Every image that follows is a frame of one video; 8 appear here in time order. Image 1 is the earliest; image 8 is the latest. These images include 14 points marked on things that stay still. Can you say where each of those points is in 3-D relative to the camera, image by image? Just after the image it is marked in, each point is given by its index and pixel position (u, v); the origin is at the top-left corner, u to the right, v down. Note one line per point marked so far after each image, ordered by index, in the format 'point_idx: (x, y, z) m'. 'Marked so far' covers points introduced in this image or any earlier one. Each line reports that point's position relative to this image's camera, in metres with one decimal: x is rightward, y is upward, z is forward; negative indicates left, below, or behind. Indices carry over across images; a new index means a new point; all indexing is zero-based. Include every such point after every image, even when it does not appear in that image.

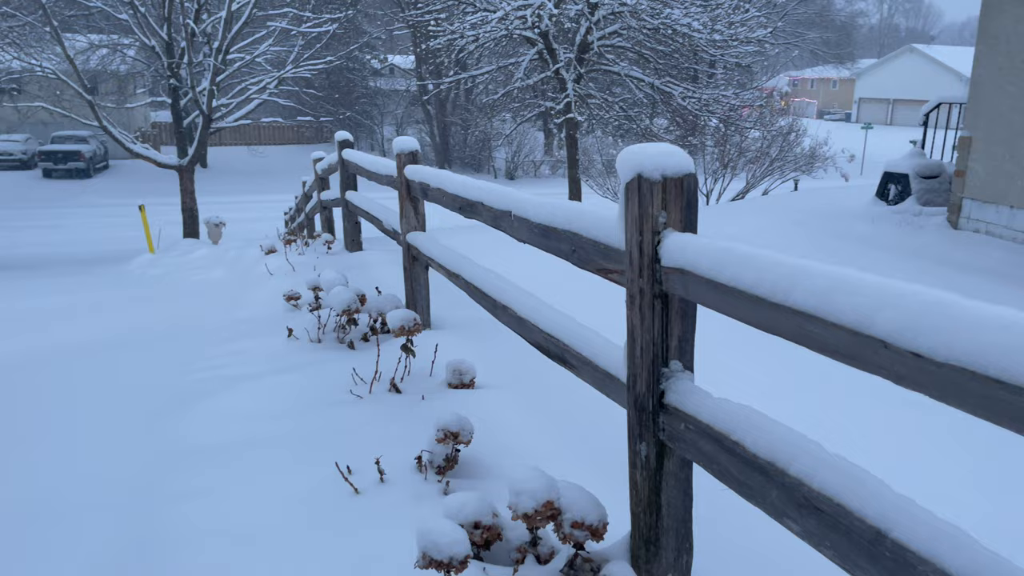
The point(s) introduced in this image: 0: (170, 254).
0: (-4.6, +0.5, +11.0) m
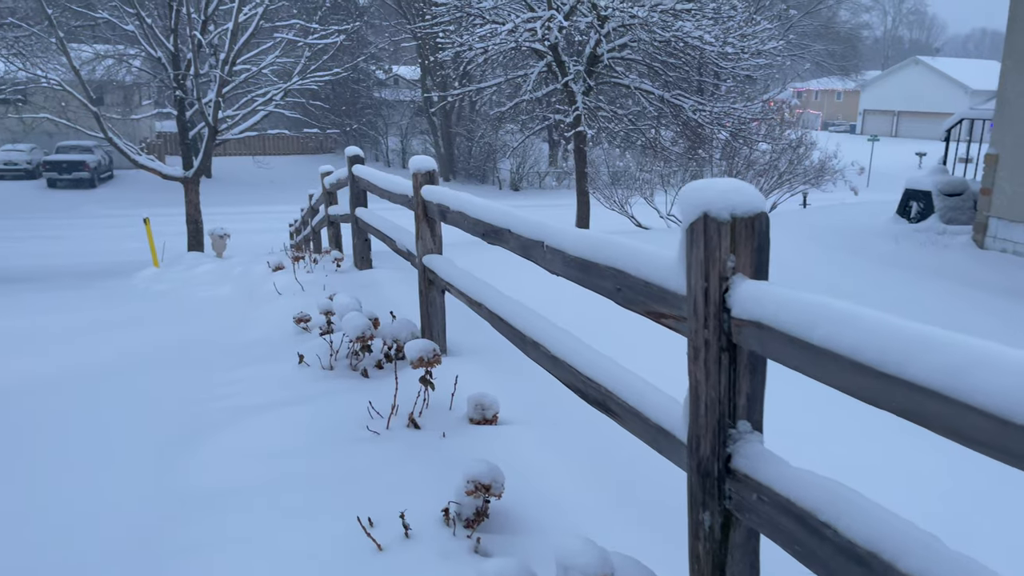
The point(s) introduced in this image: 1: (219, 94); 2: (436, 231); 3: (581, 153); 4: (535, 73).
0: (-4.5, +0.3, +10.8) m
1: (-5.3, +3.5, +14.6) m
2: (-0.4, +0.3, +4.1) m
3: (+1.2, +2.4, +14.0) m
4: (+0.4, +3.7, +13.8) m
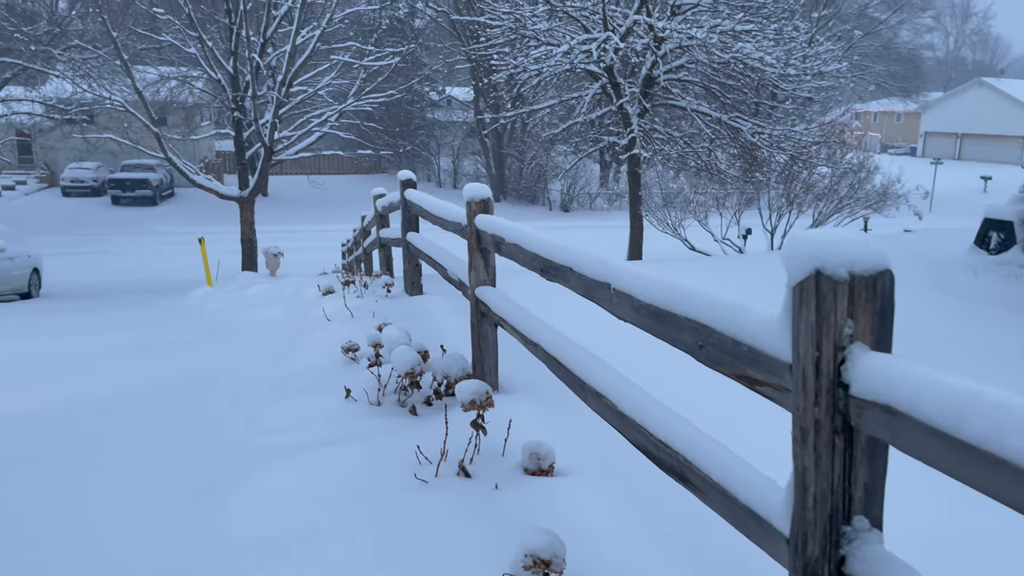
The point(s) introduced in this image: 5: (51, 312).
0: (-3.8, 0.0, +10.9) m
1: (-4.3, +3.2, +14.8) m
2: (-0.1, +0.1, +3.9) m
3: (+2.1, +2.0, +13.8) m
4: (+1.3, +3.3, +13.6) m
5: (-5.5, -0.3, +9.8) m
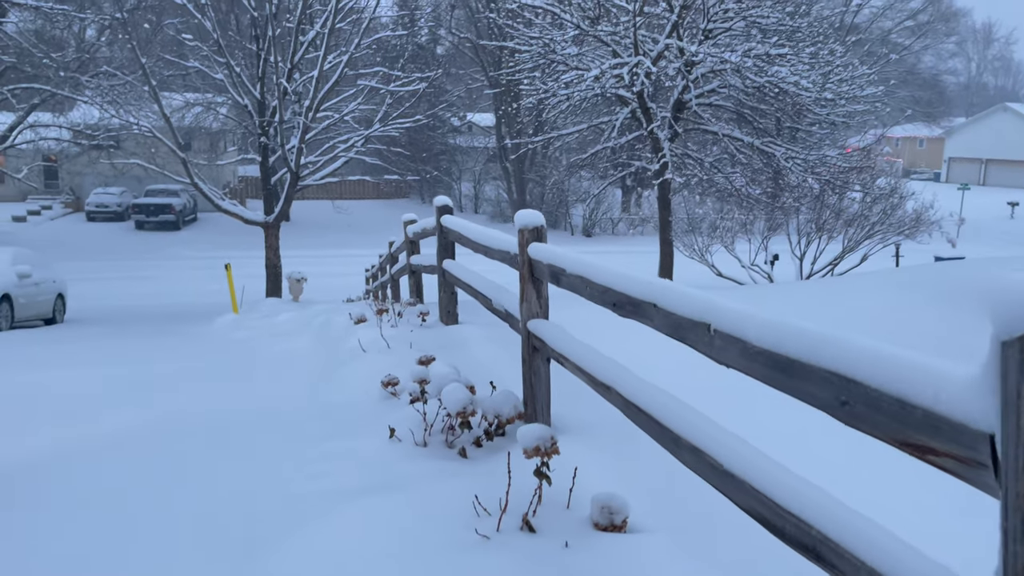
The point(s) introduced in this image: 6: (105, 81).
0: (-3.4, -0.3, +10.7) m
1: (-3.8, +2.7, +14.7) m
2: (+0.1, 0.0, +3.7) m
3: (+2.6, +1.5, +13.5) m
4: (+1.8, +2.8, +13.5) m
5: (-5.2, -0.6, +9.6) m
6: (-9.2, +4.7, +18.1) m
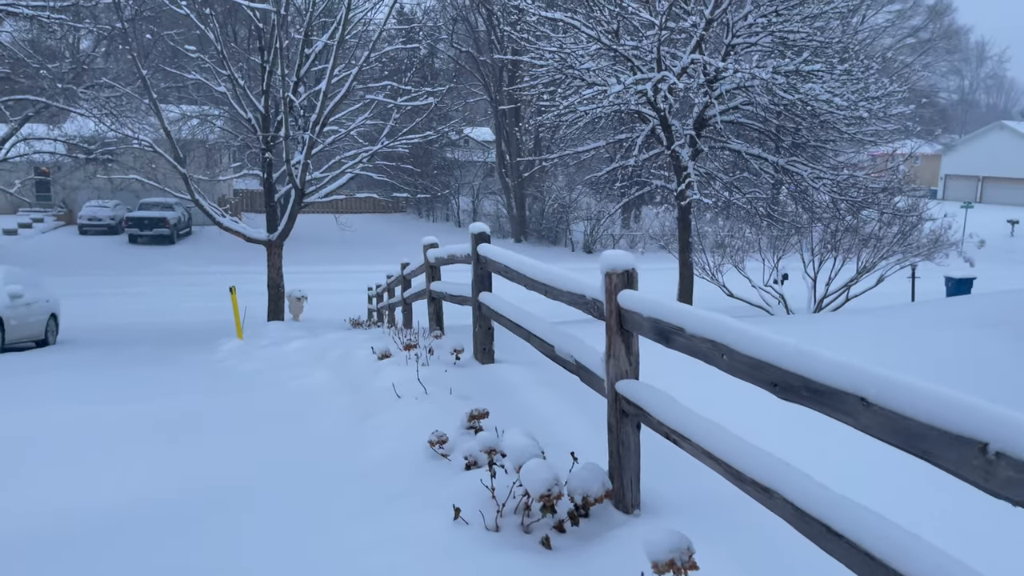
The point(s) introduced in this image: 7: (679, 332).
0: (-3.1, -0.6, +10.1) m
1: (-3.6, +2.3, +14.2) m
2: (+0.5, -0.2, +3.1) m
3: (+2.8, +1.1, +13.0) m
4: (+2.1, +2.4, +13.0) m
5: (-4.9, -0.9, +9.0) m
6: (-9.0, +4.3, +17.6) m
7: (+0.5, -0.2, +2.6) m
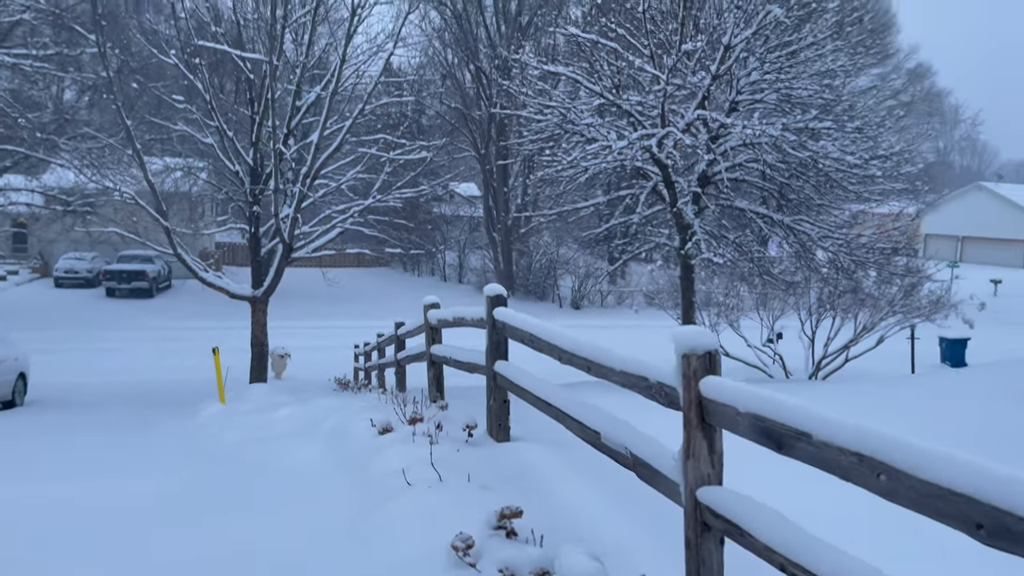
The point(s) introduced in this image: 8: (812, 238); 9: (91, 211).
0: (-3.1, -1.4, +9.4) m
1: (-3.7, +1.3, +13.7) m
2: (+0.7, -0.5, +2.6) m
3: (+2.8, +0.1, +12.6) m
4: (+2.0, +1.5, +12.6) m
5: (-4.9, -1.5, +8.3) m
6: (-9.1, +3.1, +17.1) m
7: (+0.7, -0.4, +2.0) m
8: (+4.6, +0.8, +12.4) m
9: (-8.8, +1.6, +16.9) m
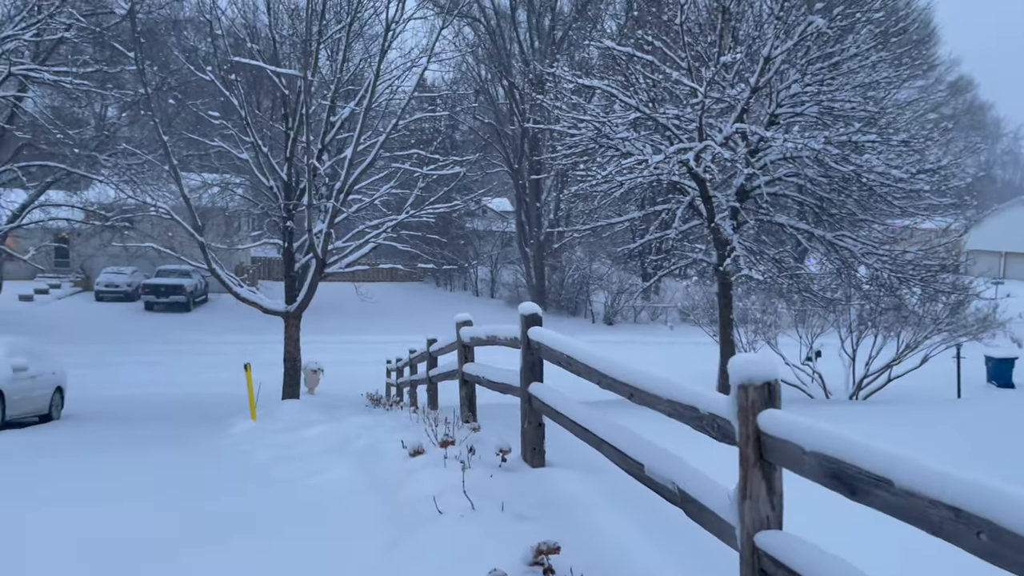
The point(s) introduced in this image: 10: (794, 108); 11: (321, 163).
0: (-2.7, -1.5, +9.4) m
1: (-3.1, +1.1, +13.6) m
2: (+0.8, -0.6, +2.4) m
3: (+3.3, -0.1, +12.3) m
4: (+2.5, +1.2, +12.4) m
5: (-4.5, -1.7, +8.3) m
6: (-8.4, +2.8, +17.3) m
7: (+0.8, -0.4, +1.8) m
8: (+5.1, +0.5, +12.0) m
9: (-8.1, +1.3, +17.1) m
10: (+4.1, +2.6, +11.7) m
11: (-3.4, +2.2, +14.3) m
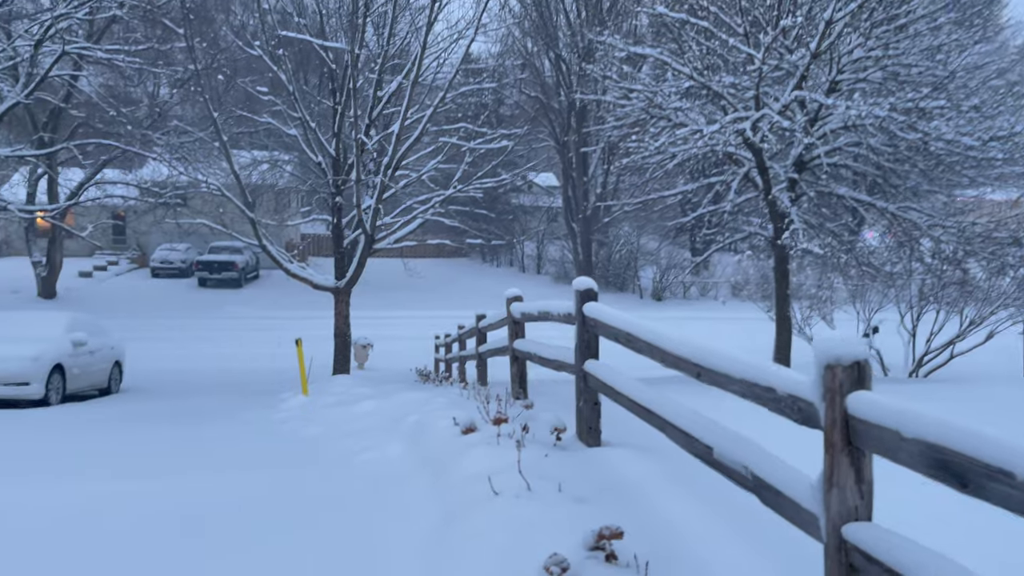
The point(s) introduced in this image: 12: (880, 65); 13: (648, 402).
0: (-2.2, -1.3, +9.4) m
1: (-2.3, +1.5, +13.6) m
2: (+1.0, -0.5, +2.2) m
3: (+4.0, +0.3, +12.0) m
4: (+3.3, +1.6, +12.0) m
5: (-4.0, -1.4, +8.4) m
6: (-7.3, +3.3, +17.5) m
7: (+1.0, -0.4, +1.6) m
8: (+5.9, +0.9, +11.5) m
9: (-7.1, +1.8, +17.3) m
10: (+4.8, +3.0, +11.2) m
11: (-2.5, +2.6, +14.2) m
12: (+5.1, +3.1, +11.1) m
13: (+0.7, -0.6, +3.8) m
